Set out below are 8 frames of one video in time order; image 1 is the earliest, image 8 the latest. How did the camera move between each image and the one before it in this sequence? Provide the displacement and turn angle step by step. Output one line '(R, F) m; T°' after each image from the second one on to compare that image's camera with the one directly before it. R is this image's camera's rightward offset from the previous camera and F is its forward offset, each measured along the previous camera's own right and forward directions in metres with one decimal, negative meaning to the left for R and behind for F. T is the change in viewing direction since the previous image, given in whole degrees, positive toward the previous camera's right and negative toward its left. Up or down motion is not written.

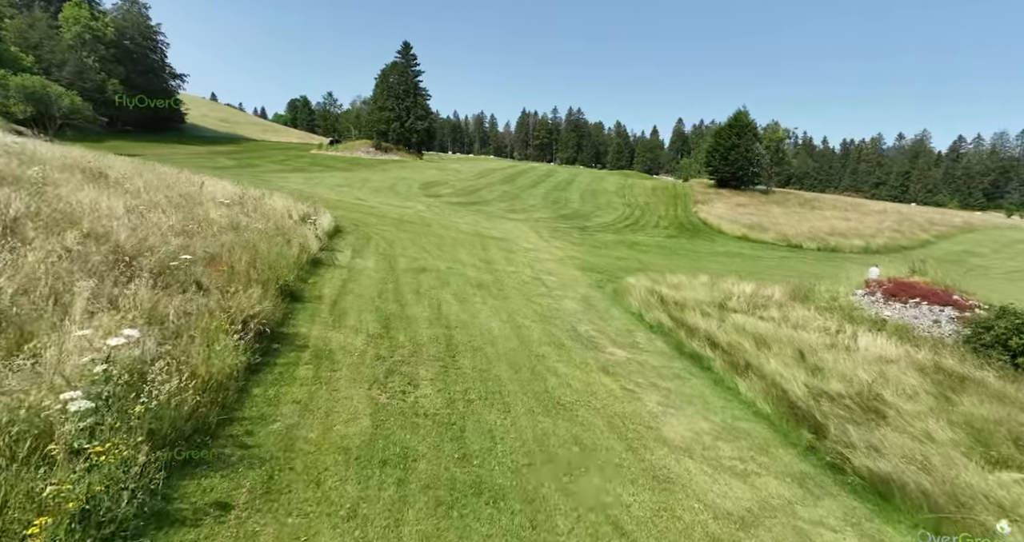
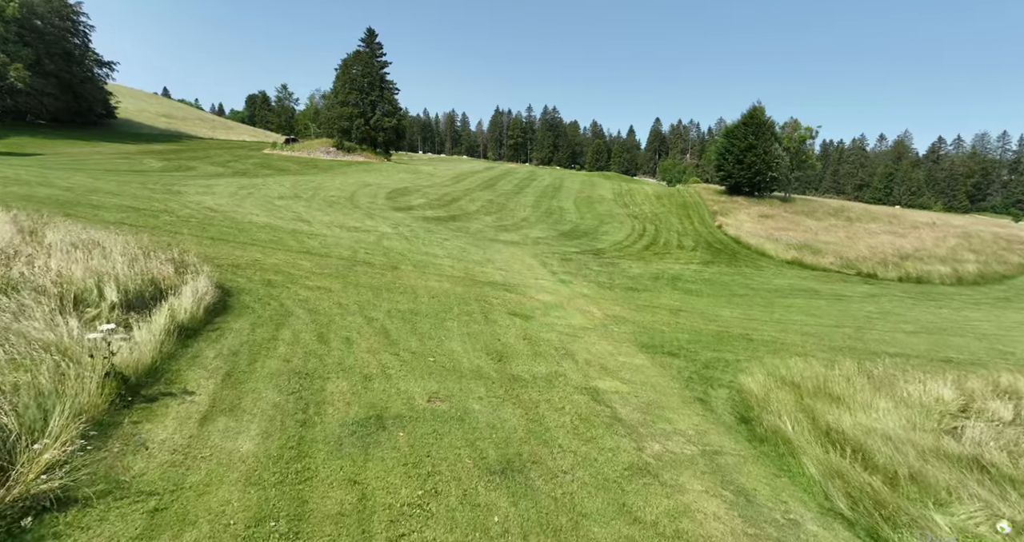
(-0.6, +4.8) m; +3°
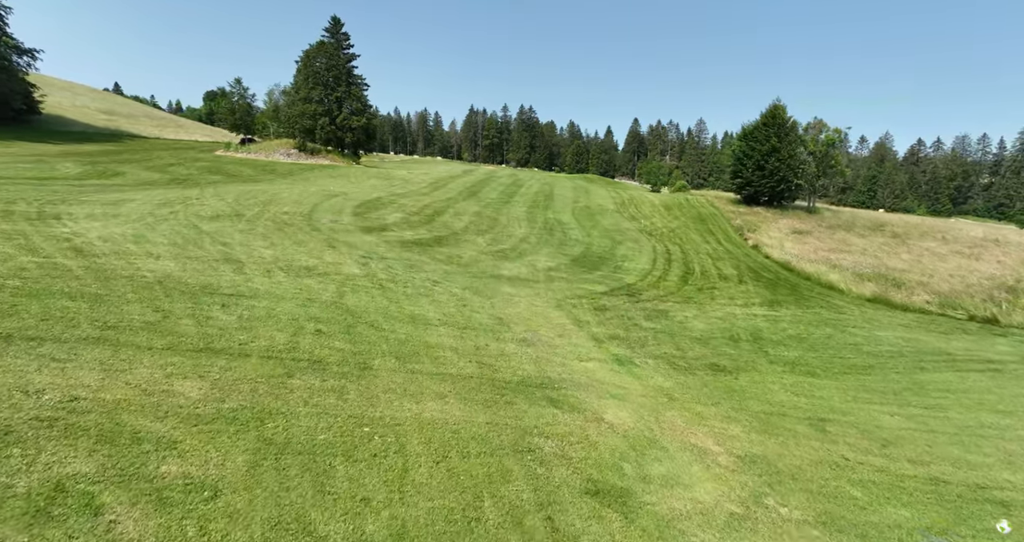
(-0.8, +4.2) m; +3°
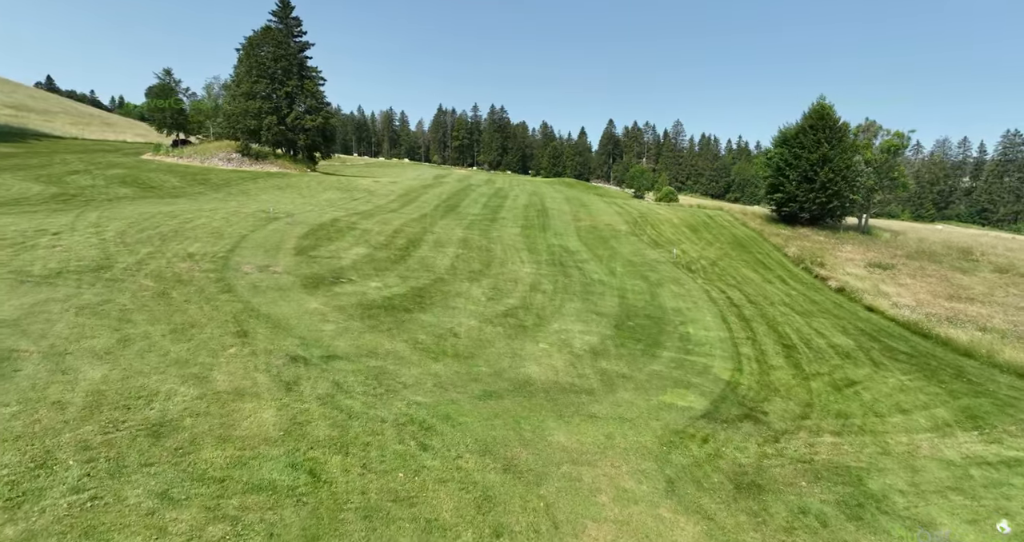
(-1.0, +5.7) m; +3°
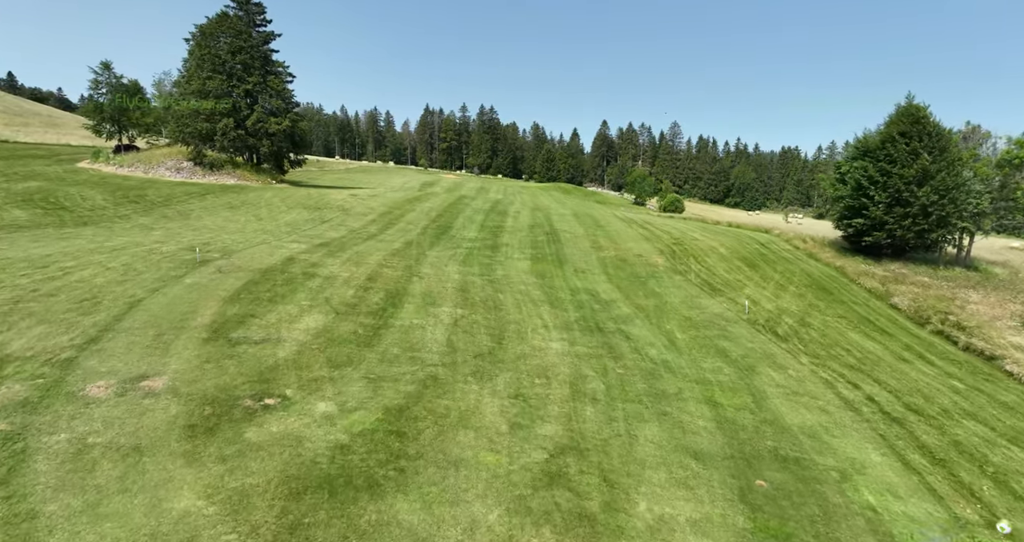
(-0.7, +5.4) m; +1°
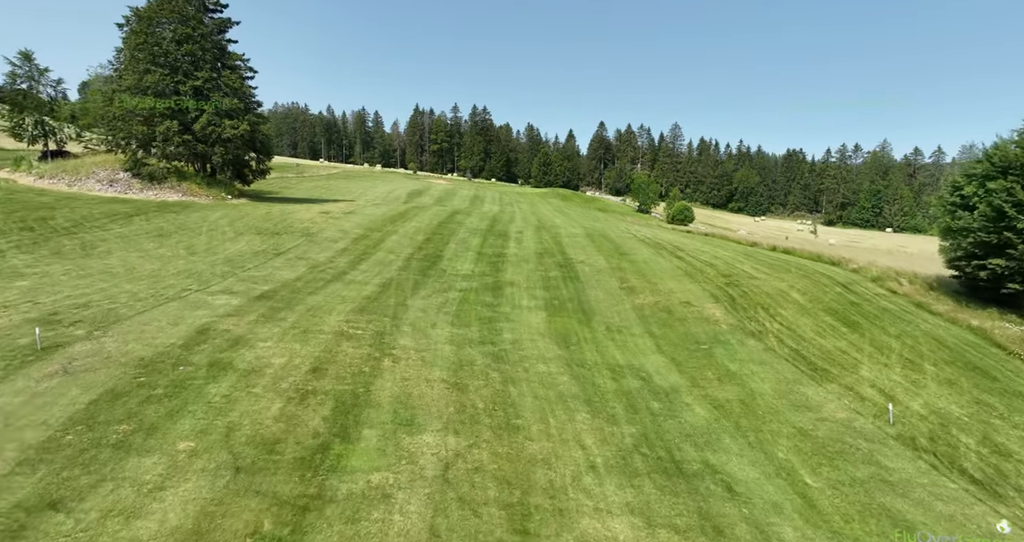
(-0.5, +5.4) m; +1°
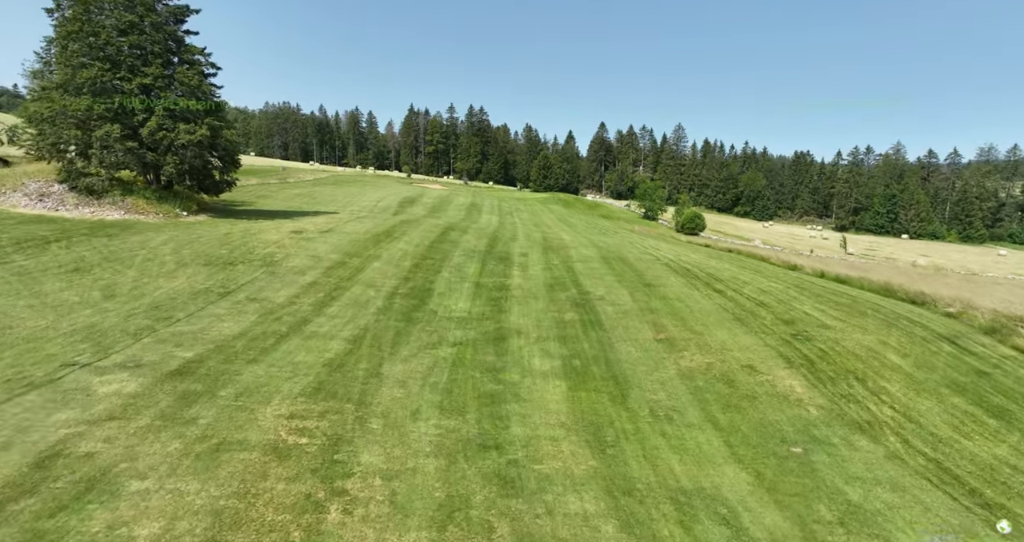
(-0.3, +4.2) m; 0°
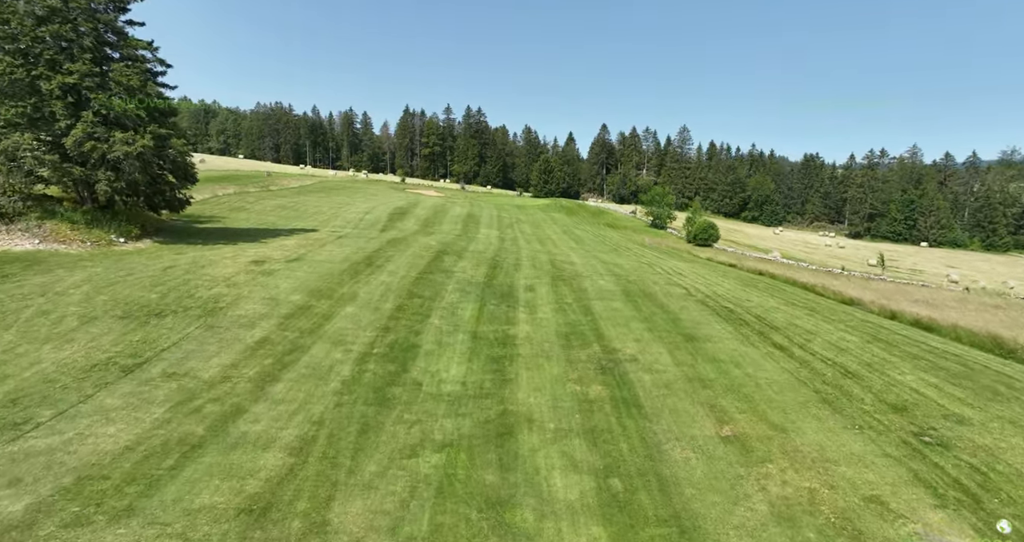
(-0.2, +4.3) m; 0°
